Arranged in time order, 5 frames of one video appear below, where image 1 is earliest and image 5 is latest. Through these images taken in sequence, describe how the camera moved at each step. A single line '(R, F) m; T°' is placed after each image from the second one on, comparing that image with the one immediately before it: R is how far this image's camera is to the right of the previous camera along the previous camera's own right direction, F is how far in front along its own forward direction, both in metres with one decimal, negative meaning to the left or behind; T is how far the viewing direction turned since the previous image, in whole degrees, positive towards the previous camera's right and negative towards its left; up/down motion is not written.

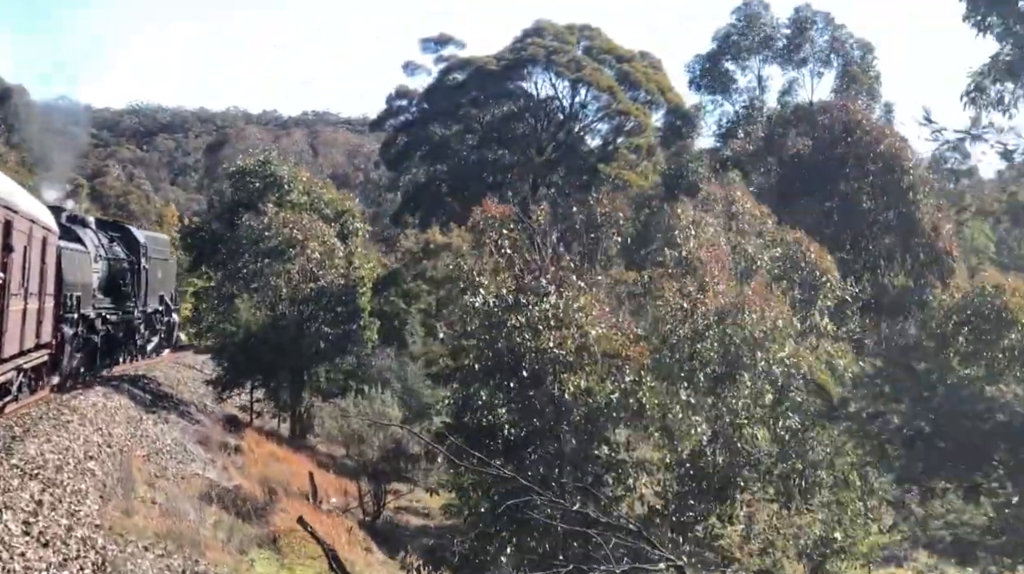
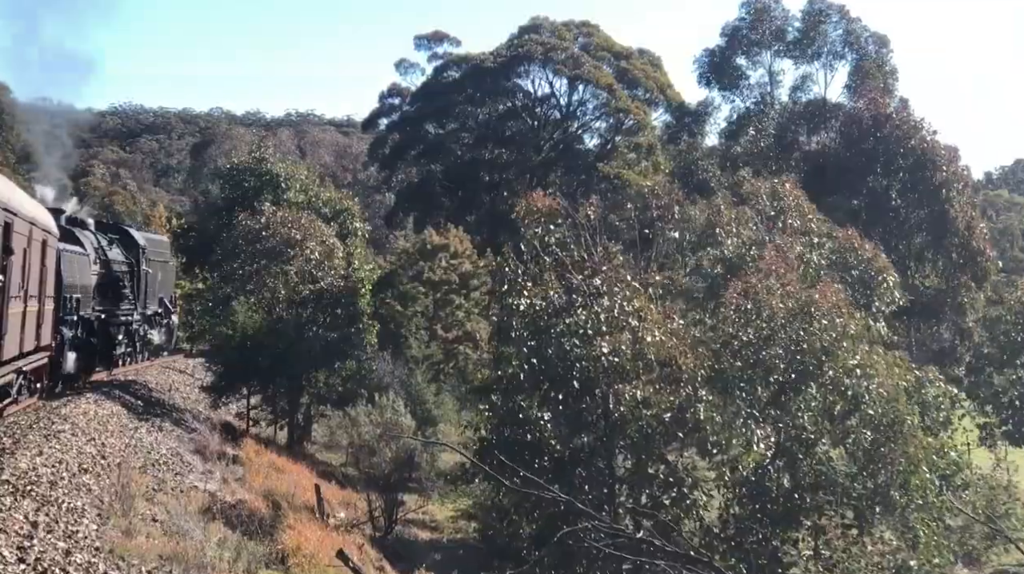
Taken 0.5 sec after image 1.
(-0.5, +1.1) m; +1°
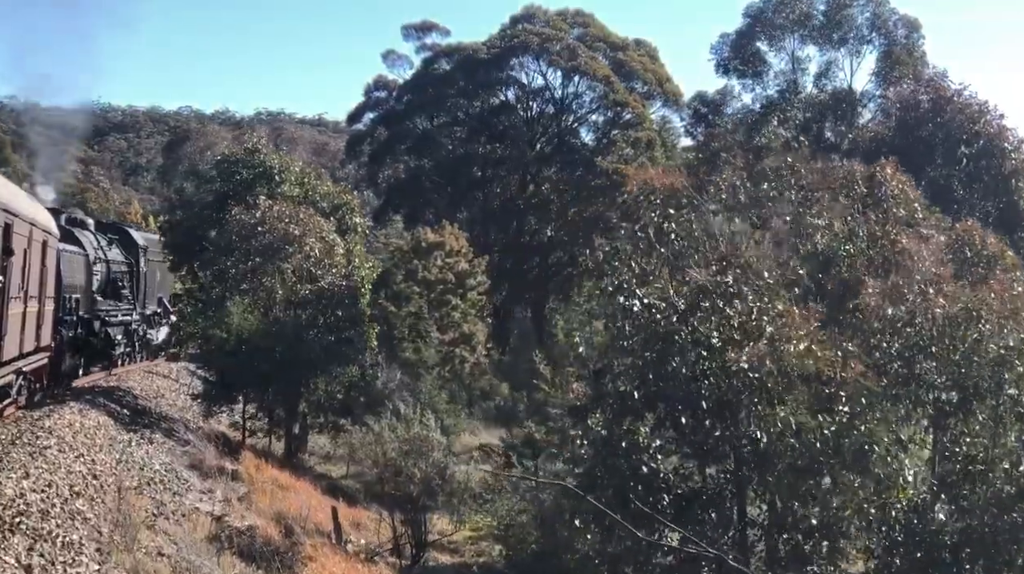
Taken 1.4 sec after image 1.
(-0.9, +1.9) m; +1°
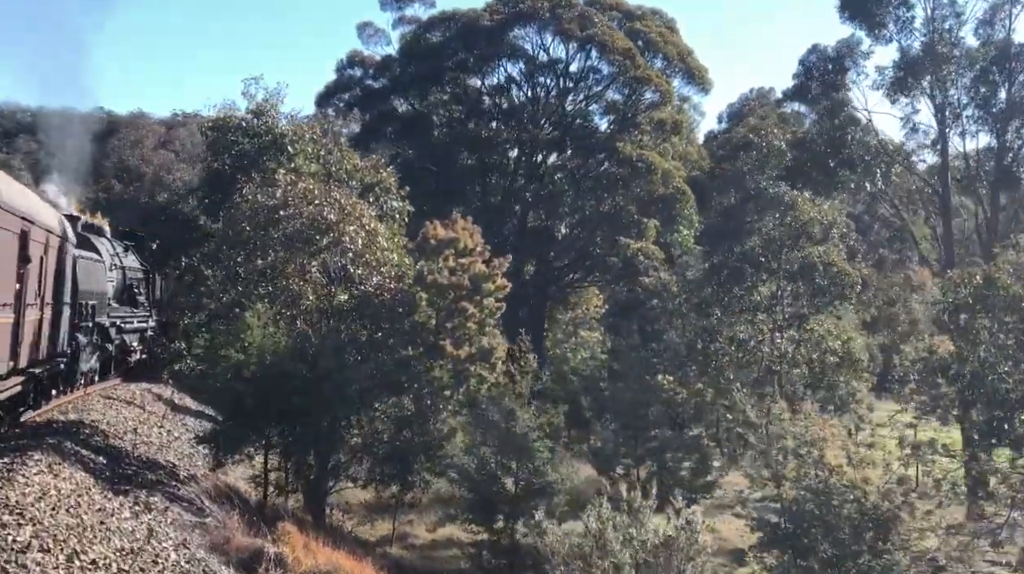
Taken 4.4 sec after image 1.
(-3.1, +6.8) m; +4°
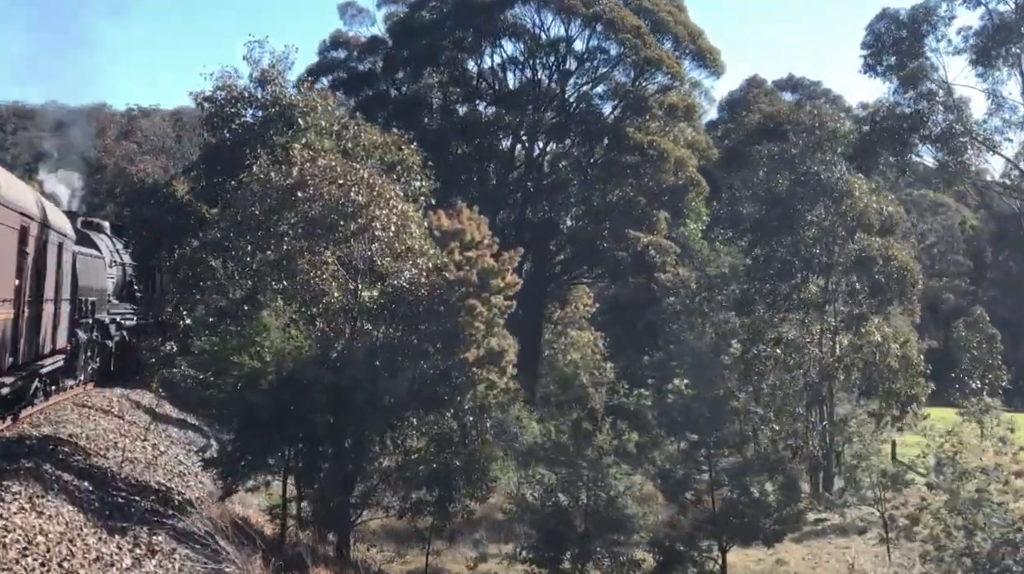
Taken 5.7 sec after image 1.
(-1.4, +3.0) m; +2°
